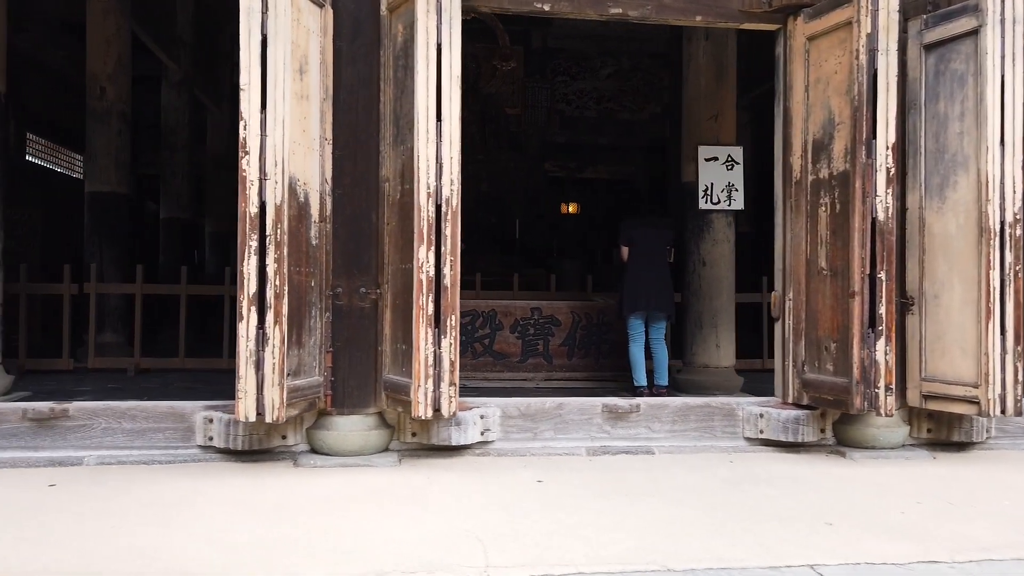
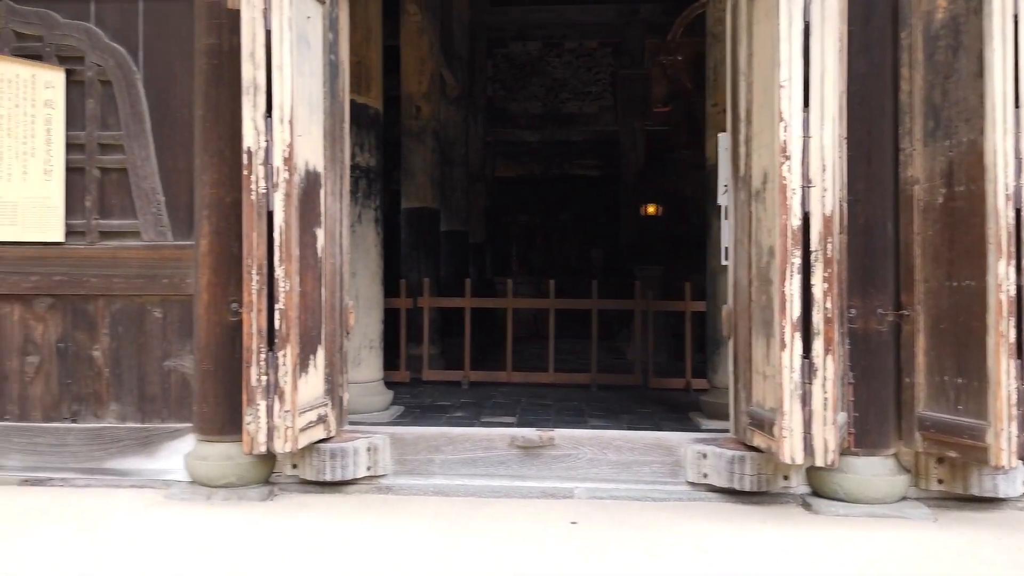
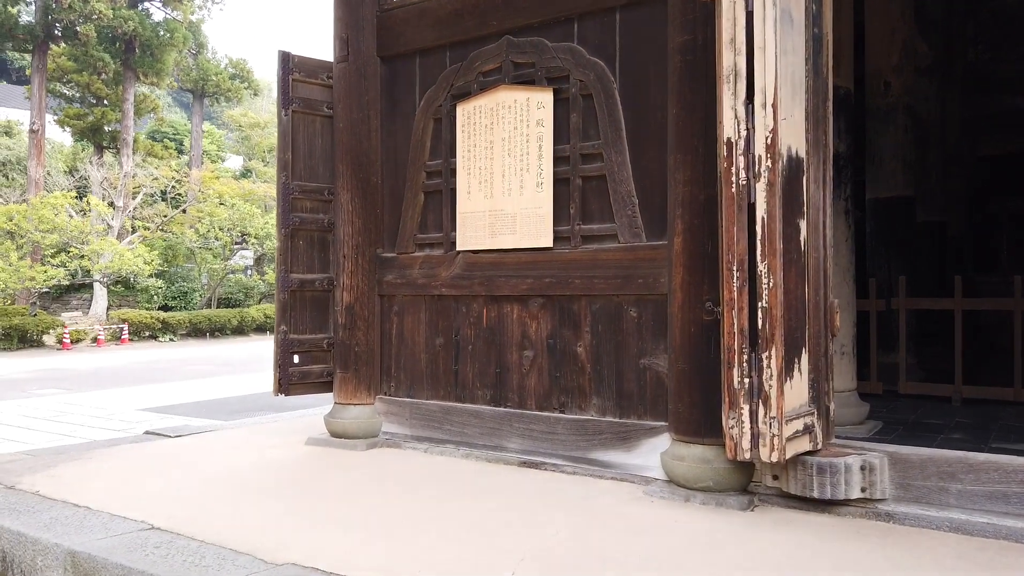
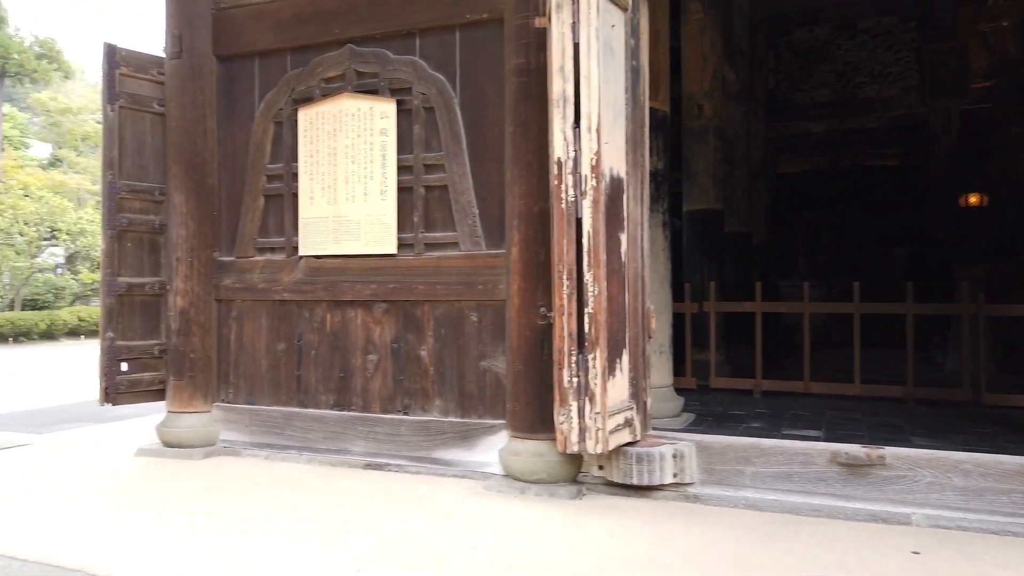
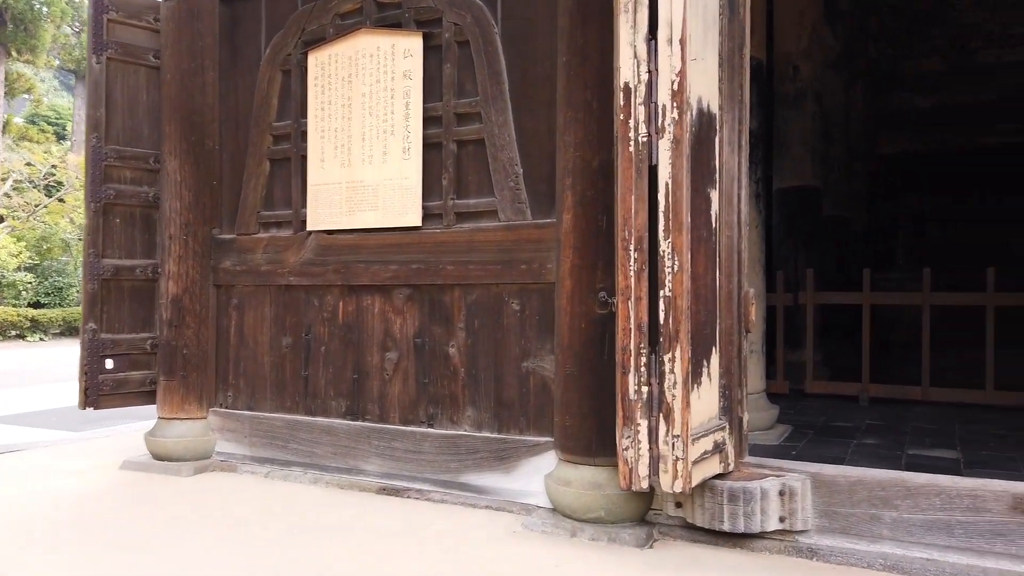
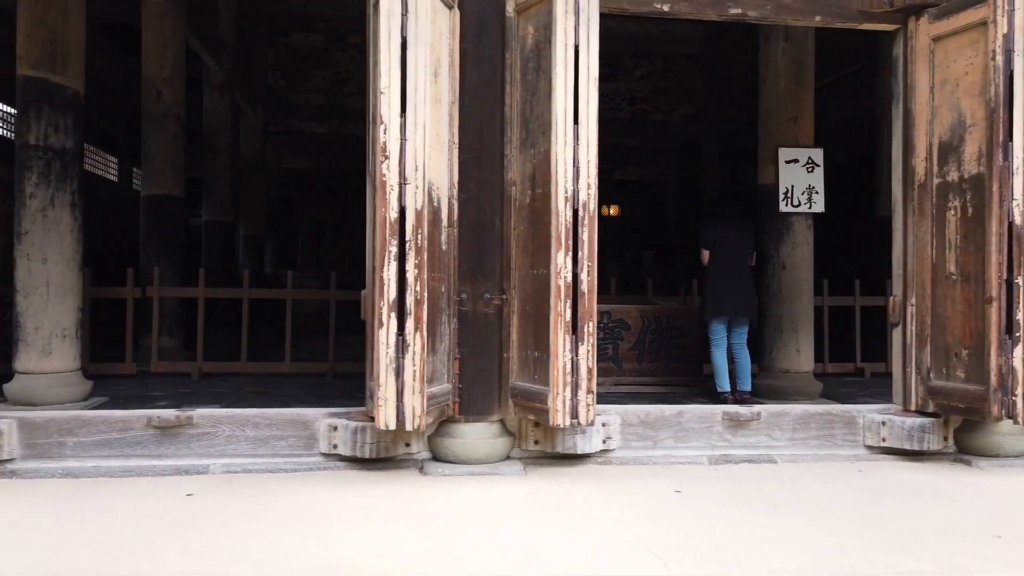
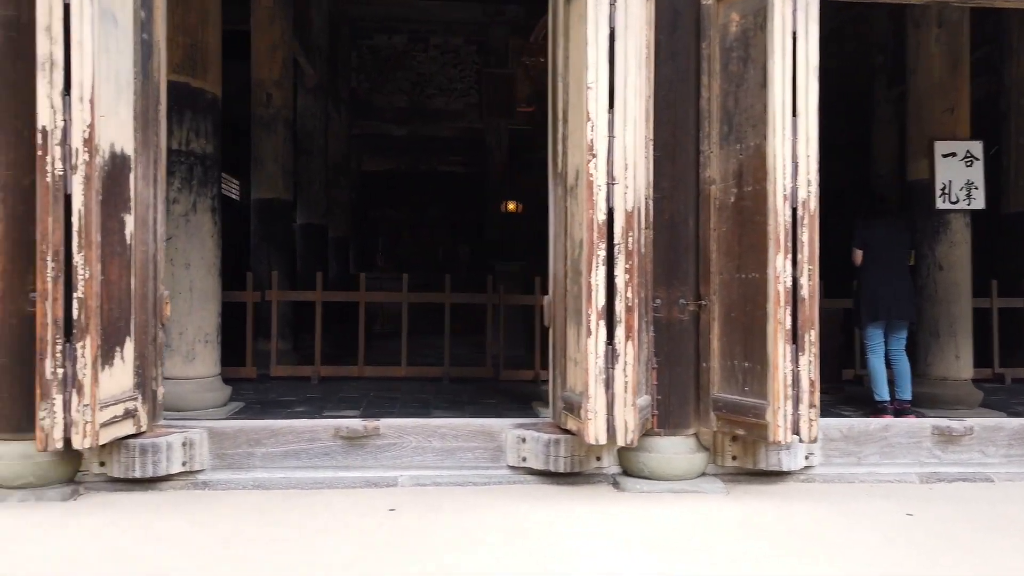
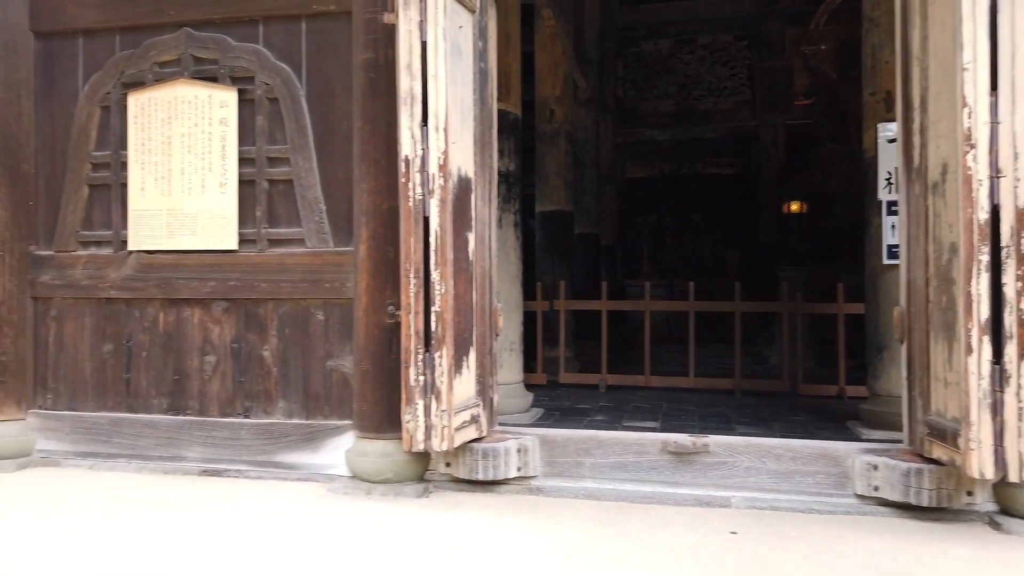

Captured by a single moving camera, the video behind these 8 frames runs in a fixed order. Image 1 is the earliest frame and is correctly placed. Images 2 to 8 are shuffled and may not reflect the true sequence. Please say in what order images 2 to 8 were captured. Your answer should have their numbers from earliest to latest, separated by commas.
6, 7, 2, 8, 4, 3, 5
